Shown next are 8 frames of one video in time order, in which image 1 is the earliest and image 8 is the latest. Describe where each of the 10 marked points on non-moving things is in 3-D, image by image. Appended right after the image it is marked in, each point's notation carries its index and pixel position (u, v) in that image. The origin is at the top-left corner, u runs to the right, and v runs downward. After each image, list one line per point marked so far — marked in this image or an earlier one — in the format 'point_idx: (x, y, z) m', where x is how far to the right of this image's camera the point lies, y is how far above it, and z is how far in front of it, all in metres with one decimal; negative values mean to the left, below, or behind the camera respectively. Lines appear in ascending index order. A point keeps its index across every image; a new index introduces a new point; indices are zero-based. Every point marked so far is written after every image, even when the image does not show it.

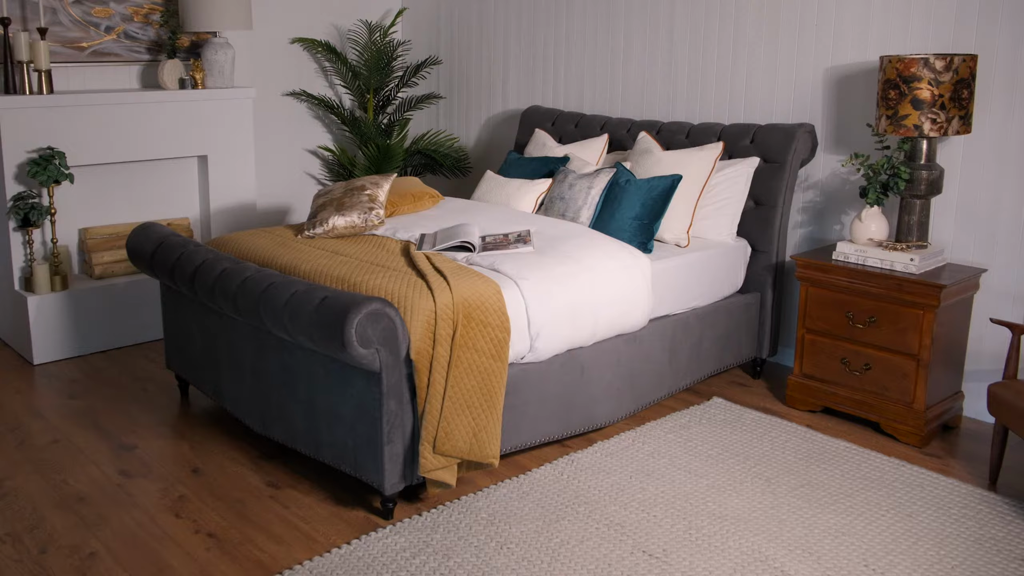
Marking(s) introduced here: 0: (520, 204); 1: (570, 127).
0: (0.0, +0.3, +3.8) m
1: (+0.3, +0.7, +4.7) m
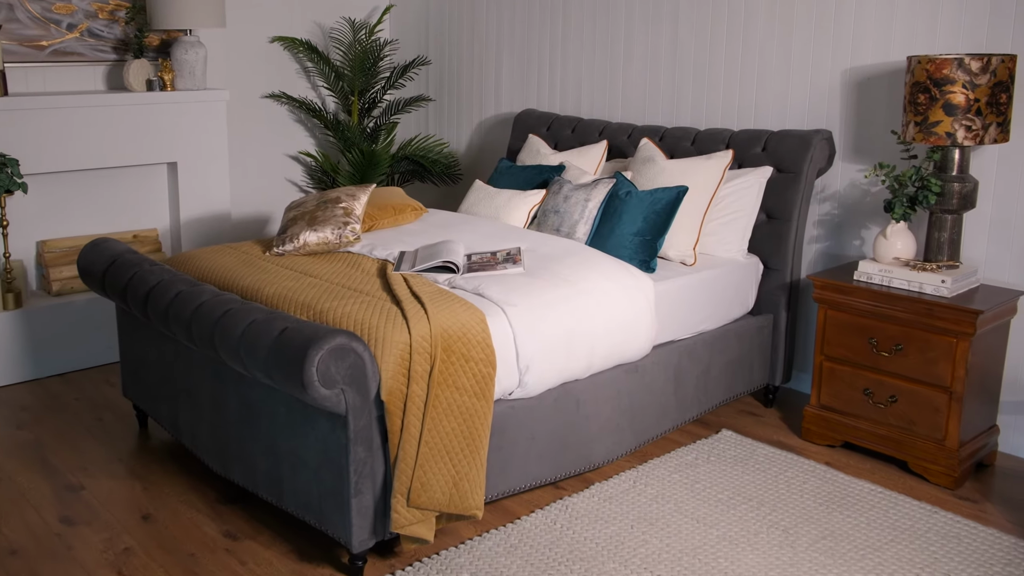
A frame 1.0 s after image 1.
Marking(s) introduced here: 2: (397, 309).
0: (0.0, +0.2, +3.5) m
1: (+0.2, +0.7, +4.4) m
2: (-0.3, -0.1, +2.5) m
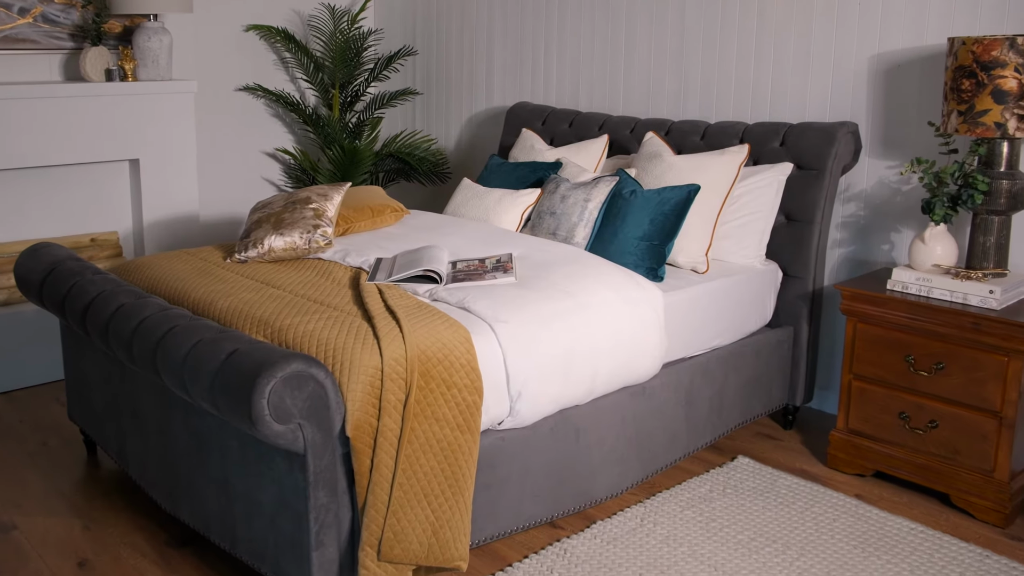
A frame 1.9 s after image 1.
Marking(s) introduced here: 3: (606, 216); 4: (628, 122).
0: (0.0, +0.2, +3.1) m
1: (+0.2, +0.6, +4.0) m
2: (-0.3, -0.1, +2.2) m
3: (+0.3, +0.2, +3.0) m
4: (+0.4, +0.6, +3.8) m
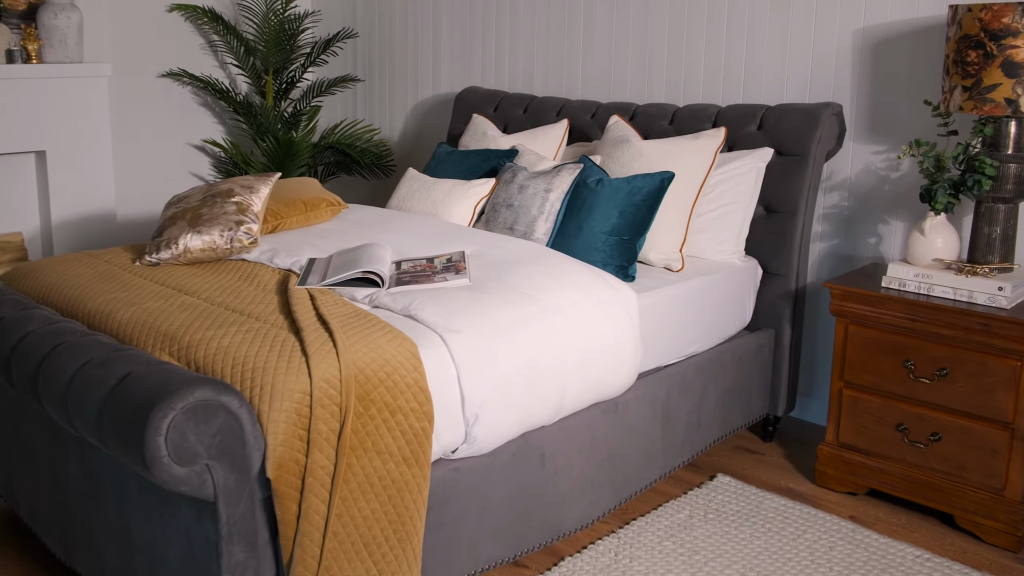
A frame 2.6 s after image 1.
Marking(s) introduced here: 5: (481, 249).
0: (-0.2, +0.2, +2.8) m
1: (0.0, +0.6, +3.7) m
2: (-0.4, -0.1, +1.8) m
3: (+0.1, +0.2, +2.7) m
4: (+0.3, +0.6, +3.5) m
5: (-0.1, +0.1, +2.5) m
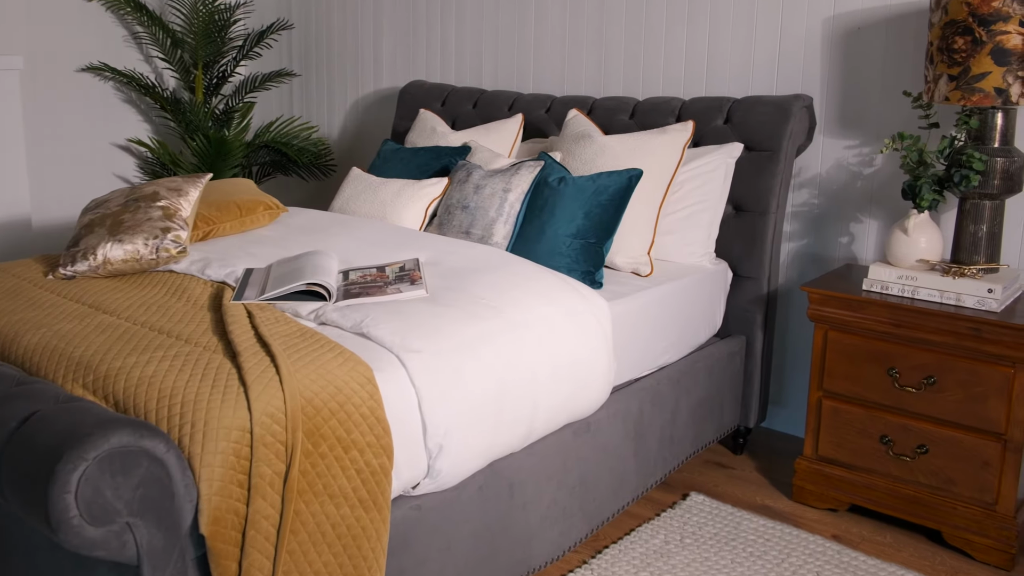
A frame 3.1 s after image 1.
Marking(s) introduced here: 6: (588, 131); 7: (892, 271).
0: (-0.3, +0.2, +2.6) m
1: (-0.2, +0.6, +3.5) m
2: (-0.4, -0.1, +1.6) m
3: (0.0, +0.2, +2.5) m
4: (+0.1, +0.6, +3.3) m
5: (-0.2, +0.1, +2.2) m
6: (+0.2, +0.4, +2.8) m
7: (+0.9, 0.0, +2.5) m
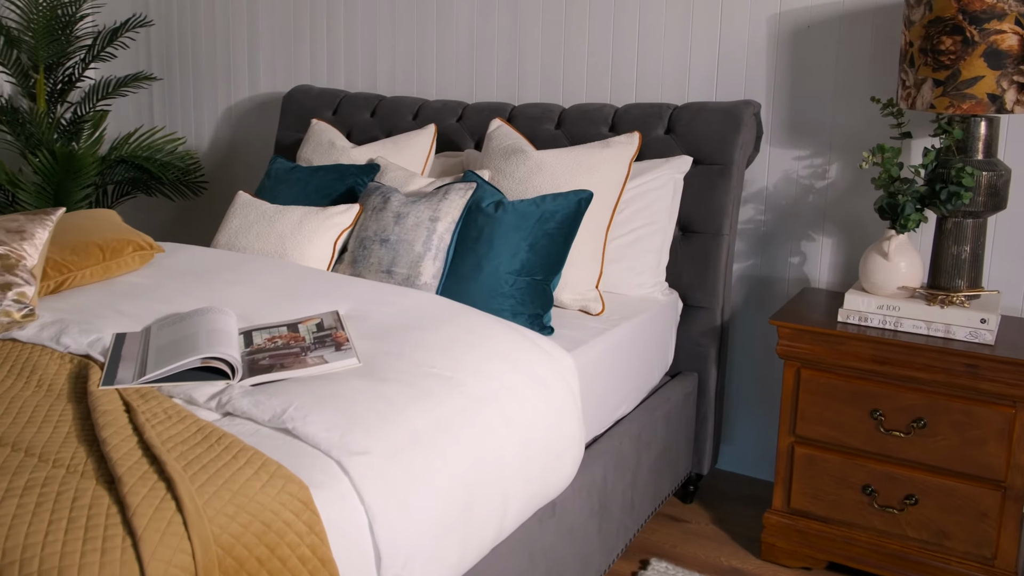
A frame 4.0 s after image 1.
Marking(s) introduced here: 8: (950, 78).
0: (-0.4, +0.1, +2.1) m
1: (-0.4, +0.5, +3.0) m
2: (-0.4, -0.2, +1.1) m
3: (-0.1, +0.1, +2.1) m
4: (-0.2, +0.5, +2.9) m
5: (-0.3, 0.0, +1.8) m
6: (0.0, +0.3, +2.4) m
7: (+0.8, 0.0, +2.2) m
8: (+0.9, +0.4, +2.0) m
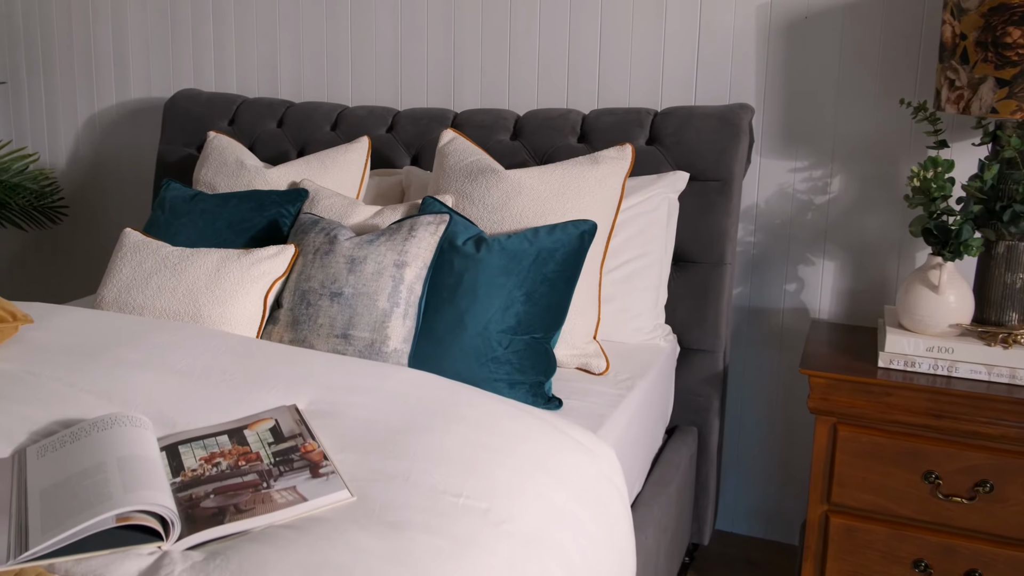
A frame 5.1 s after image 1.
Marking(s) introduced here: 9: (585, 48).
0: (-0.5, 0.0, +1.6) m
1: (-0.6, +0.4, +2.5) m
2: (-0.3, -0.3, +0.6) m
3: (-0.1, 0.0, +1.6) m
4: (-0.3, +0.4, +2.4) m
5: (-0.2, -0.1, +1.3) m
6: (-0.1, +0.2, +1.9) m
7: (+0.7, -0.1, +1.8) m
8: (+0.8, +0.3, +1.7) m
9: (+0.2, +0.6, +2.4) m
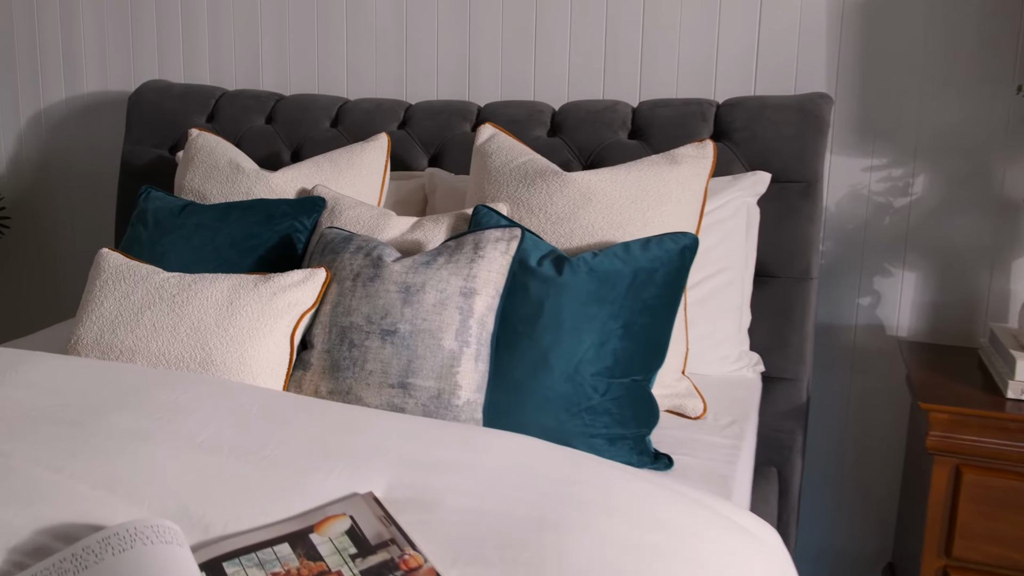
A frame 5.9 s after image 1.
0: (-0.3, -0.1, +1.3) m
1: (-0.5, +0.3, +2.2) m
2: (-0.1, -0.4, +0.3) m
3: (0.0, 0.0, +1.3) m
4: (-0.2, +0.4, +2.1) m
5: (-0.1, -0.2, +1.0) m
6: (0.0, +0.2, +1.6) m
7: (+0.8, -0.1, +1.6) m
8: (+0.9, +0.3, +1.4) m
9: (+0.2, +0.5, +2.1) m
